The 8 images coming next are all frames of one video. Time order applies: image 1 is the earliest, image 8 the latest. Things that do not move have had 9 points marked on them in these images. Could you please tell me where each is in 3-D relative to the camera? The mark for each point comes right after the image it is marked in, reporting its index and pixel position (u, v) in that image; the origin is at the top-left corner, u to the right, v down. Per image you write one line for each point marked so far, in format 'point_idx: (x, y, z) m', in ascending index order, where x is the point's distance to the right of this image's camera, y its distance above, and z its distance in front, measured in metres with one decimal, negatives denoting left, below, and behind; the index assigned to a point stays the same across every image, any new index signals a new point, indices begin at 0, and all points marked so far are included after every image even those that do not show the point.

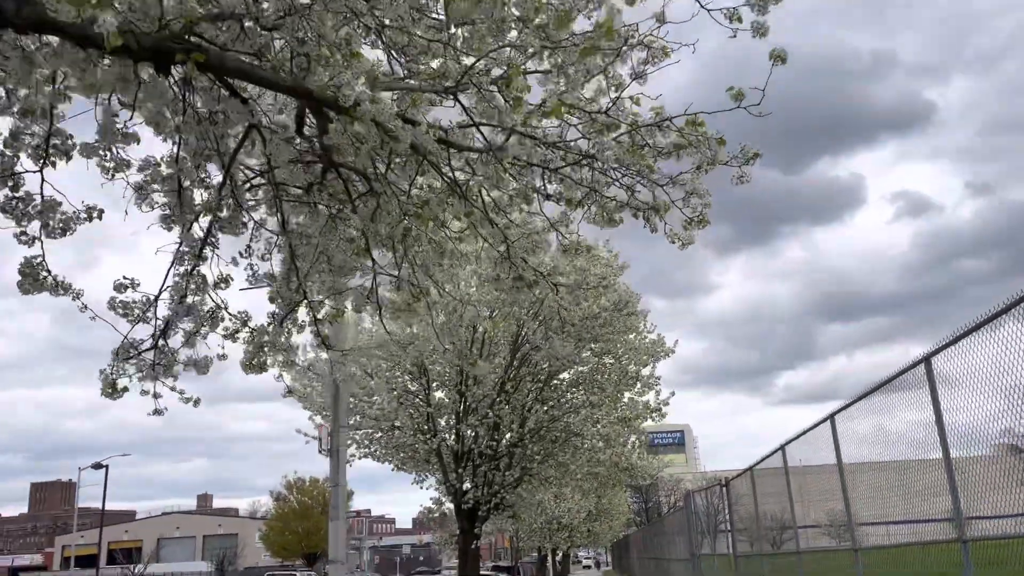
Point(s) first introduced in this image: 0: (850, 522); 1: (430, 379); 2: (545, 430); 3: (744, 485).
0: (+3.6, -2.5, +8.9) m
1: (-1.3, -1.5, +13.7) m
2: (+0.5, -2.3, +13.8) m
3: (+4.1, -3.5, +14.7) m
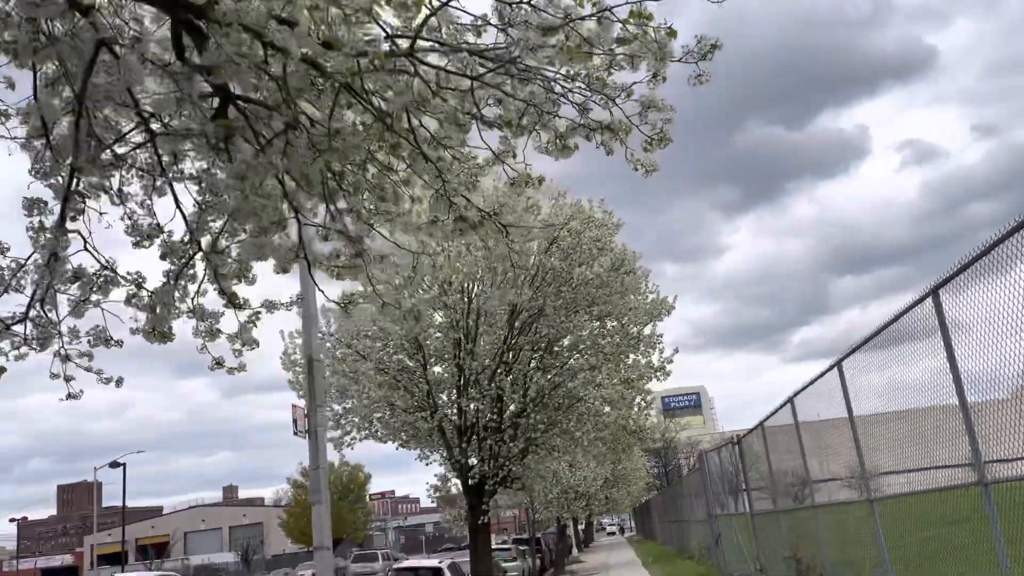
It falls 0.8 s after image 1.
0: (+3.6, -1.9, +8.5) m
1: (-1.4, -1.0, +13.3) m
2: (+0.5, -1.8, +13.4) m
3: (+4.2, -2.6, +14.4) m
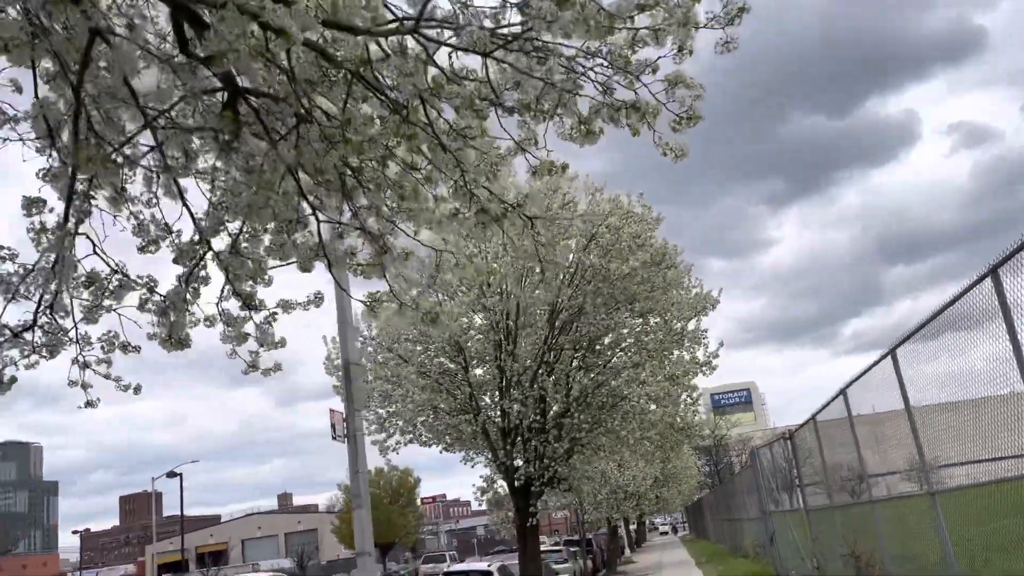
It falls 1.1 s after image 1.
0: (+4.0, -1.7, +8.2) m
1: (-0.7, -1.1, +13.2) m
2: (+1.2, -1.7, +13.3) m
3: (+4.9, -2.5, +14.0) m
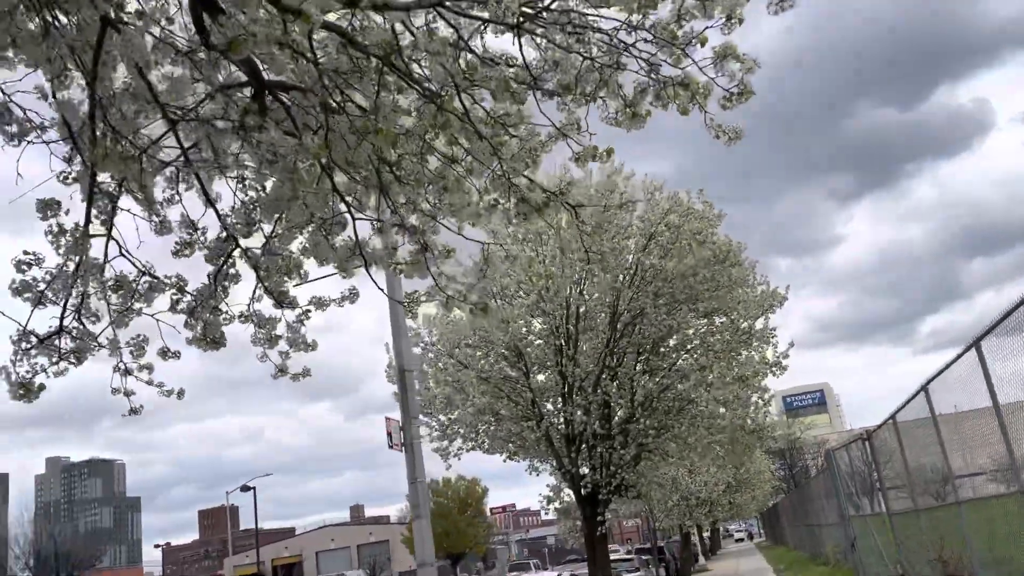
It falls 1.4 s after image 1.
0: (+4.6, -1.6, +7.7) m
1: (+0.3, -1.2, +13.1) m
2: (+2.2, -1.7, +12.9) m
3: (+6.0, -2.4, +13.4) m
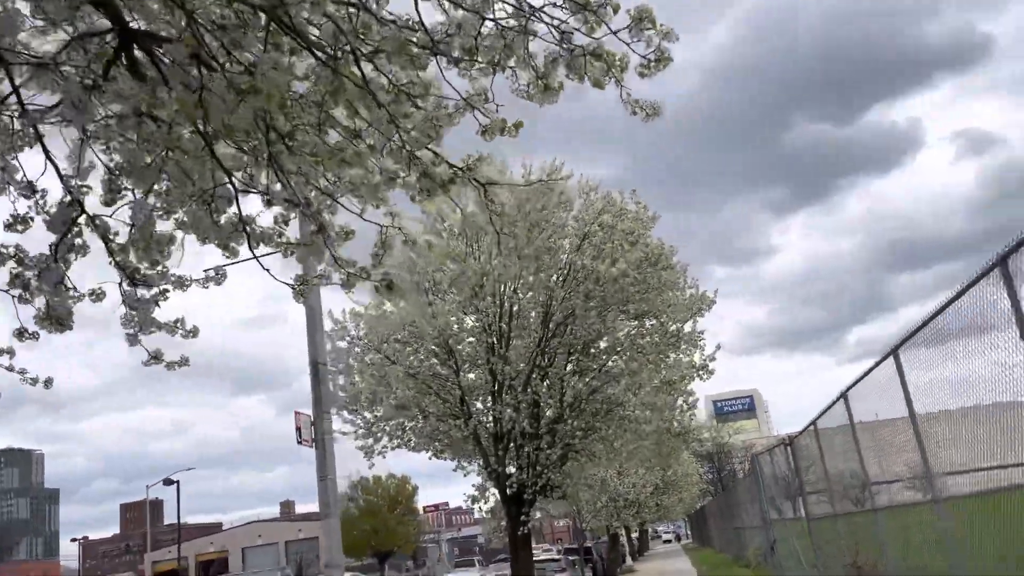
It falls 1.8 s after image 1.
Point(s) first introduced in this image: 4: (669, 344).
0: (+3.9, -1.7, +7.8) m
1: (-0.8, -1.1, +12.9) m
2: (+1.1, -1.7, +12.9) m
3: (+4.8, -2.5, +13.6) m
4: (+2.6, -0.9, +13.7) m
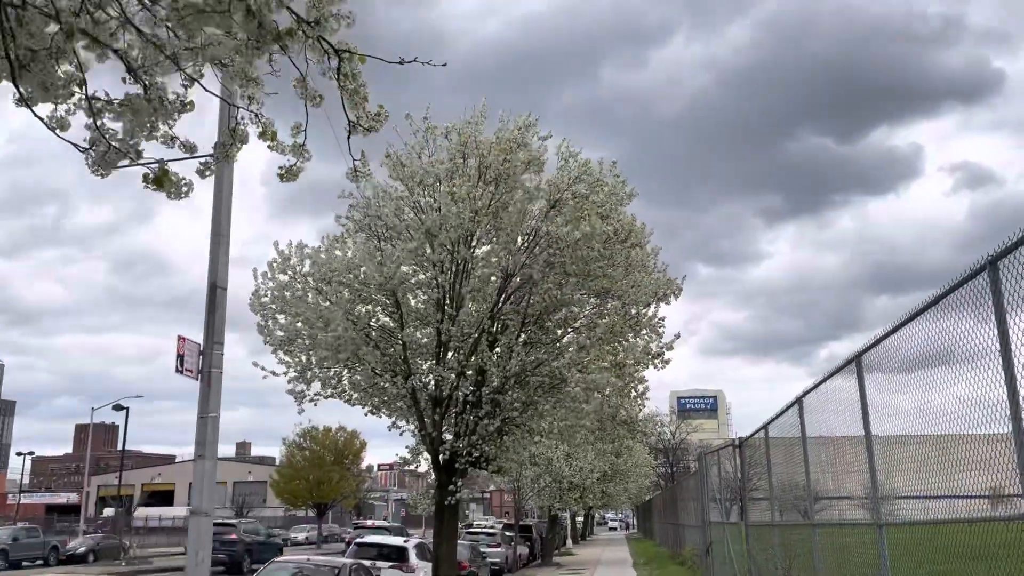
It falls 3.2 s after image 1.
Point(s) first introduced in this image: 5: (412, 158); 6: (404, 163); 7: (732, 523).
0: (+3.1, -1.8, +7.3) m
1: (-1.5, -0.4, +12.2) m
2: (+0.3, -1.3, +12.3) m
3: (+3.9, -2.5, +13.1) m
4: (+1.9, -0.6, +13.1) m
5: (-1.6, +2.1, +13.2) m
6: (-1.7, +2.0, +13.2) m
7: (+4.0, -4.2, +15.0) m
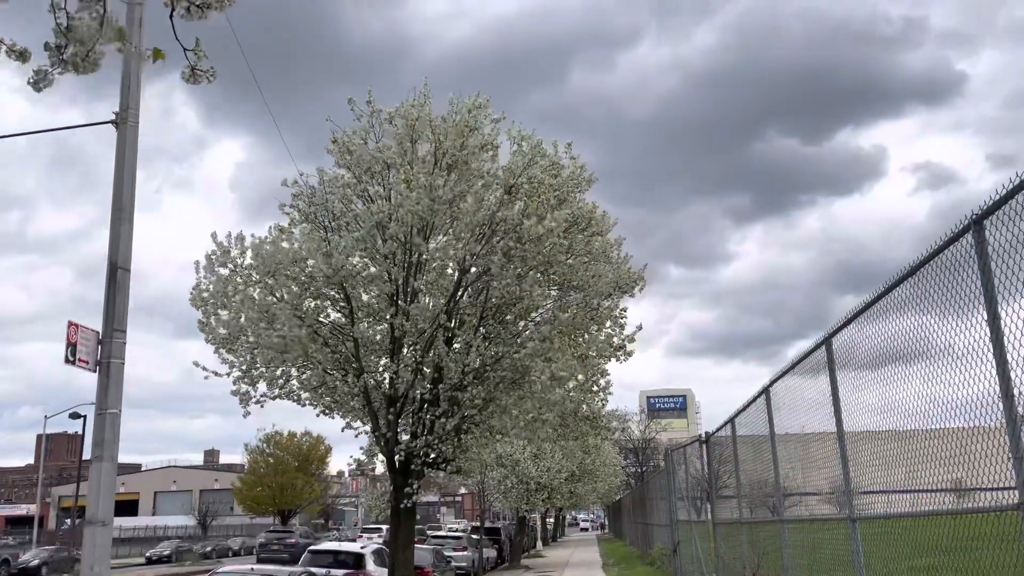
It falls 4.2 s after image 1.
0: (+2.7, -1.6, +6.9) m
1: (-2.1, -0.3, +11.6) m
2: (-0.3, -1.2, +11.8) m
3: (+3.3, -2.3, +12.7) m
4: (+1.2, -0.5, +12.7) m
5: (-2.3, +2.2, +12.6) m
6: (-2.4, +2.1, +12.6) m
7: (+3.3, -4.1, +14.6) m
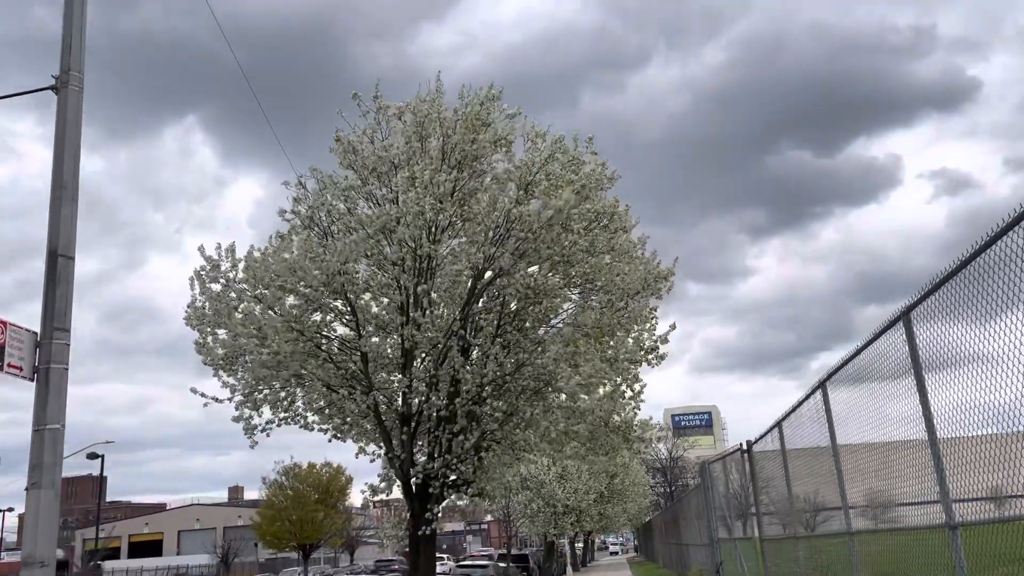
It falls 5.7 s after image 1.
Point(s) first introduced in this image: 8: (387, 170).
0: (+2.9, -1.4, +5.9) m
1: (-1.9, -0.5, +10.8) m
2: (0.0, -1.2, +10.9) m
3: (+3.6, -2.3, +11.7) m
4: (+1.5, -0.5, +11.8) m
5: (-2.1, +2.0, +11.9) m
6: (-2.2, +1.9, +11.9) m
7: (+3.8, -4.1, +13.6) m
8: (-1.8, +1.6, +11.7) m
